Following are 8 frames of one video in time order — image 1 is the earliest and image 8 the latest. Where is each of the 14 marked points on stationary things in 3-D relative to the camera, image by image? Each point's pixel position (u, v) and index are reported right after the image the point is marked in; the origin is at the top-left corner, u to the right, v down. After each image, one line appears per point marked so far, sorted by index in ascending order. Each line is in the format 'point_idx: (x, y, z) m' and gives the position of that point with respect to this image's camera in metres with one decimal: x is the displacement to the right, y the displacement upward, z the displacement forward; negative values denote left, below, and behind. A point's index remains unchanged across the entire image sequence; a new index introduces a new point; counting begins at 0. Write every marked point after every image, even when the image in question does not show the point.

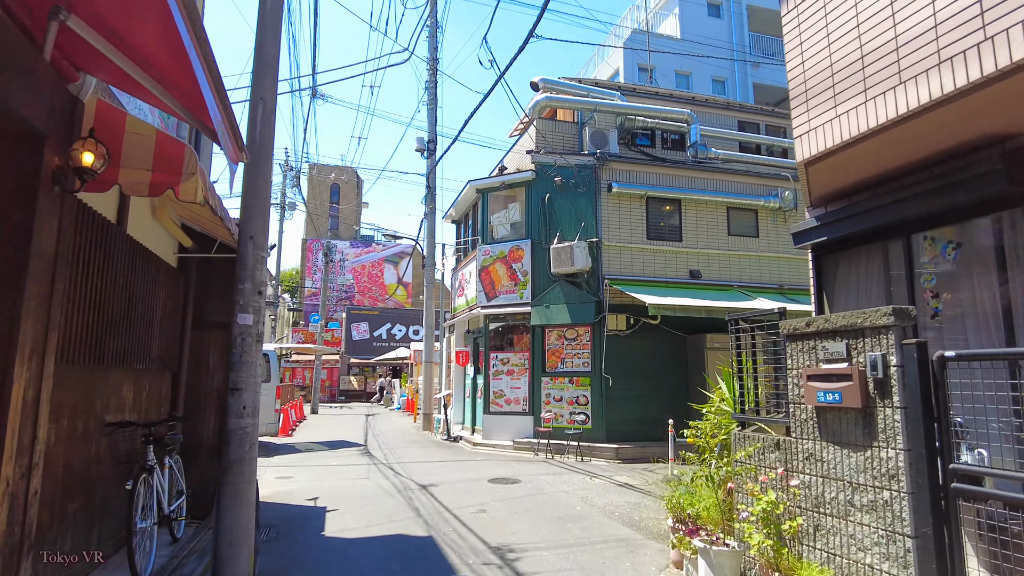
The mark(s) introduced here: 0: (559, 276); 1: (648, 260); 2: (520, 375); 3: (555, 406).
0: (+1.0, +0.3, +13.5) m
1: (+3.0, +0.6, +13.8) m
2: (+0.2, -2.0, +13.9) m
3: (+0.9, -2.5, +13.3) m
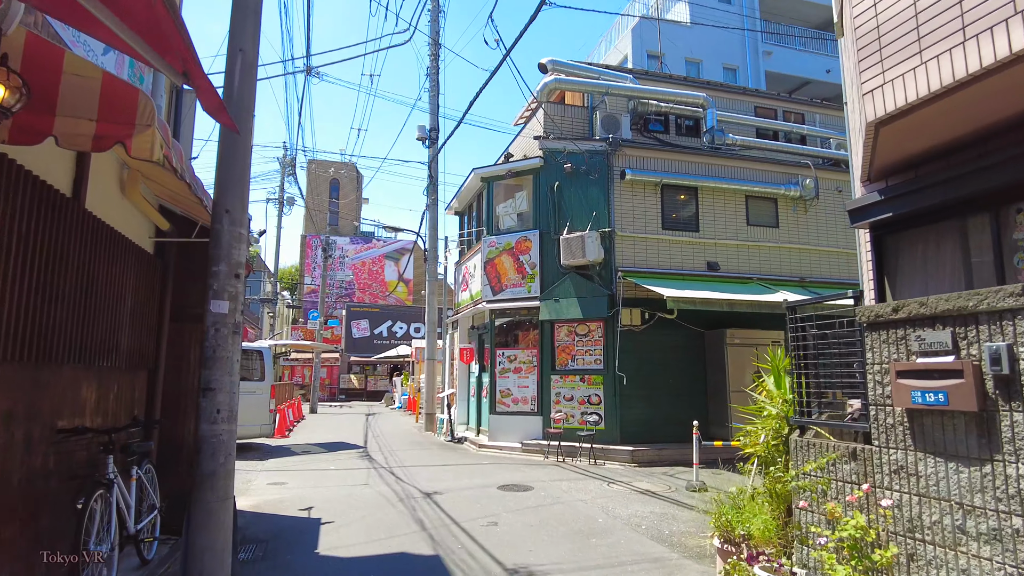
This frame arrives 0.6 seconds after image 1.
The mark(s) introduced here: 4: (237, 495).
0: (+1.2, +0.4, +12.8) m
1: (+3.2, +0.8, +13.1) m
2: (+0.3, -1.8, +13.1) m
3: (+1.1, -2.4, +12.6) m
4: (-3.7, -2.8, +8.4) m
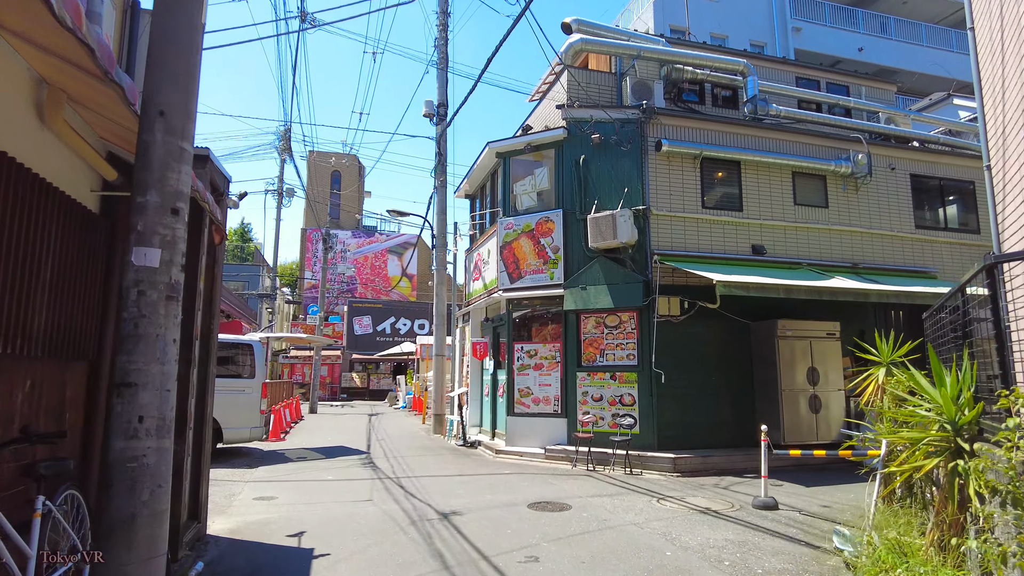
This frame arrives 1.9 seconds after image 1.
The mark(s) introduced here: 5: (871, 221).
0: (+1.6, +0.7, +11.4) m
1: (+3.6, +1.0, +11.7) m
2: (+0.7, -1.6, +11.7) m
3: (+1.5, -2.1, +11.1) m
4: (-3.3, -2.5, +7.0) m
5: (+7.5, +1.4, +13.0) m
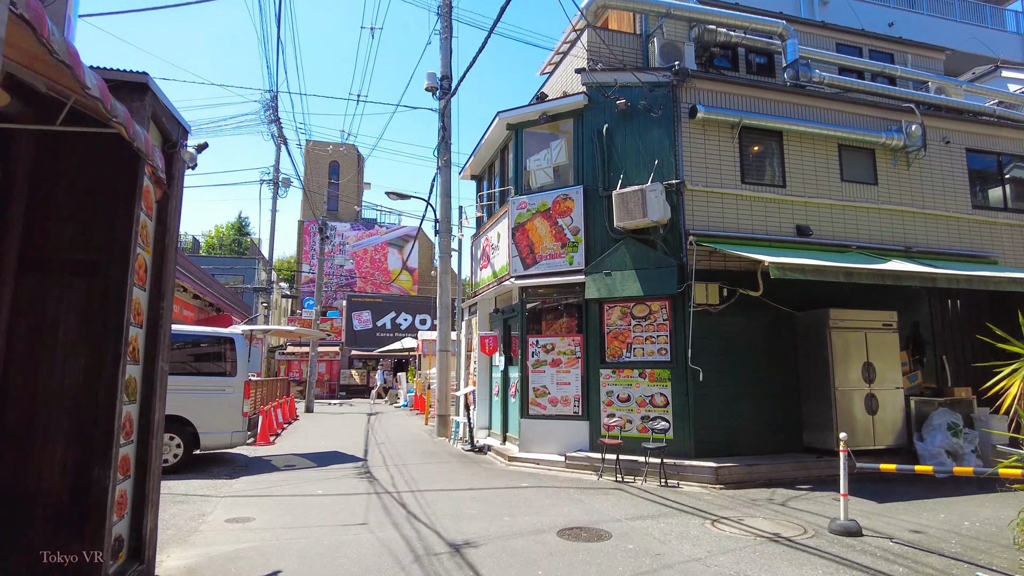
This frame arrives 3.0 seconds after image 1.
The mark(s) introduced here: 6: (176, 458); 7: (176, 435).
0: (+1.8, +0.9, +10.1) m
1: (+3.8, +1.3, +10.3) m
2: (+1.0, -1.3, +10.4) m
3: (+1.7, -1.9, +9.8) m
4: (-3.1, -2.3, +5.7) m
5: (+7.7, +1.6, +11.7) m
6: (-5.0, -2.5, +9.3) m
7: (-5.0, -2.2, +9.4) m
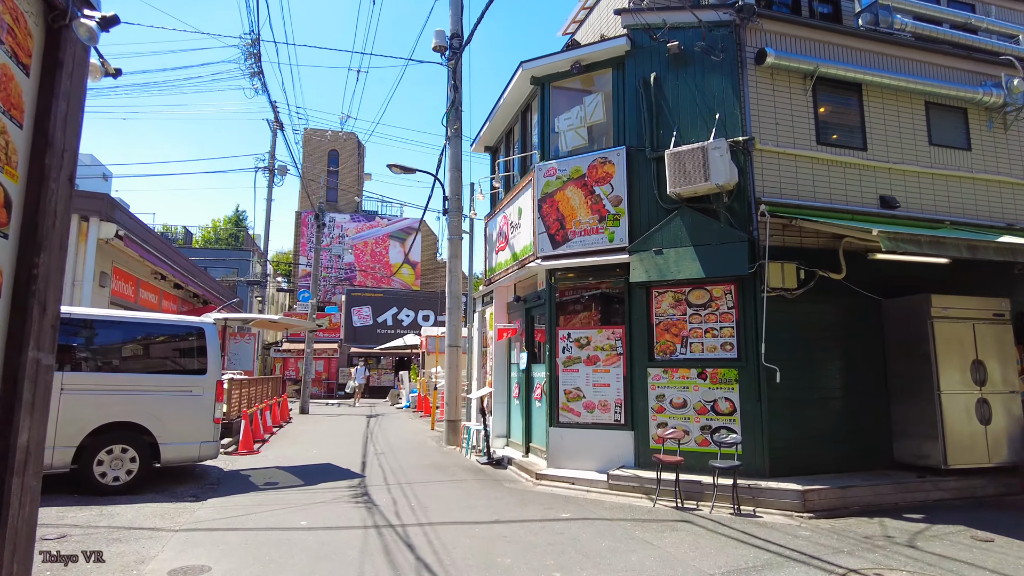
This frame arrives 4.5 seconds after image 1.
0: (+2.2, +1.2, +8.3) m
1: (+4.2, +1.5, +8.6) m
2: (+1.4, -1.1, +8.6) m
3: (+2.1, -1.6, +8.1) m
4: (-2.7, -2.1, +3.9) m
5: (+8.1, +1.9, +9.9) m
6: (-4.6, -2.3, +7.6) m
7: (-4.6, -1.9, +7.6) m
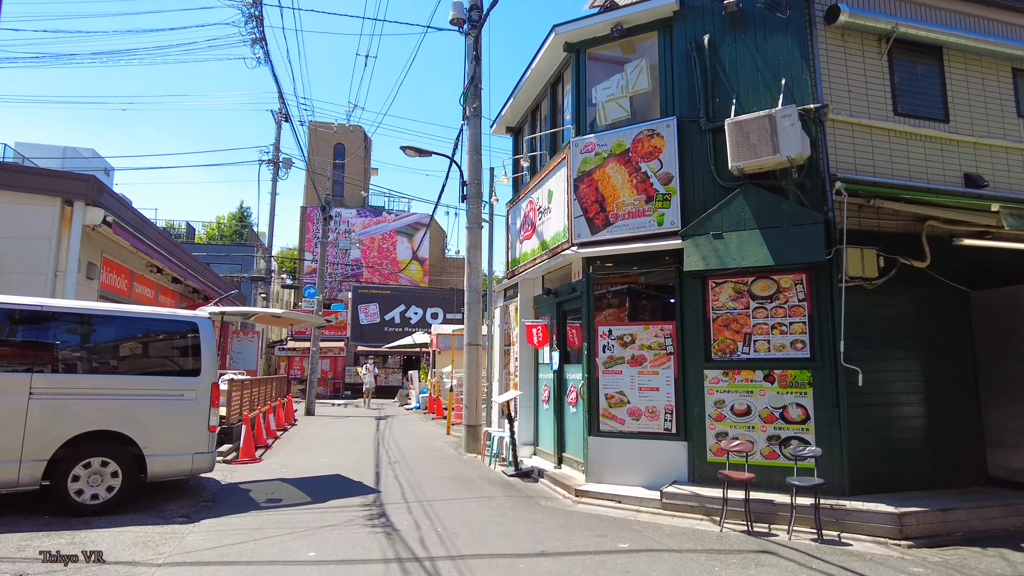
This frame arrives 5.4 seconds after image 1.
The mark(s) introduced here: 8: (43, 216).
0: (+2.6, +1.3, +7.2) m
1: (+4.6, +1.6, +7.5) m
2: (+1.8, -0.9, +7.6) m
3: (+2.5, -1.5, +7.0) m
4: (-2.3, -2.0, +2.9) m
5: (+8.5, +2.0, +8.8) m
6: (-4.2, -2.2, +6.5) m
7: (-4.2, -1.8, +6.6) m
8: (-6.9, +1.1, +9.2) m
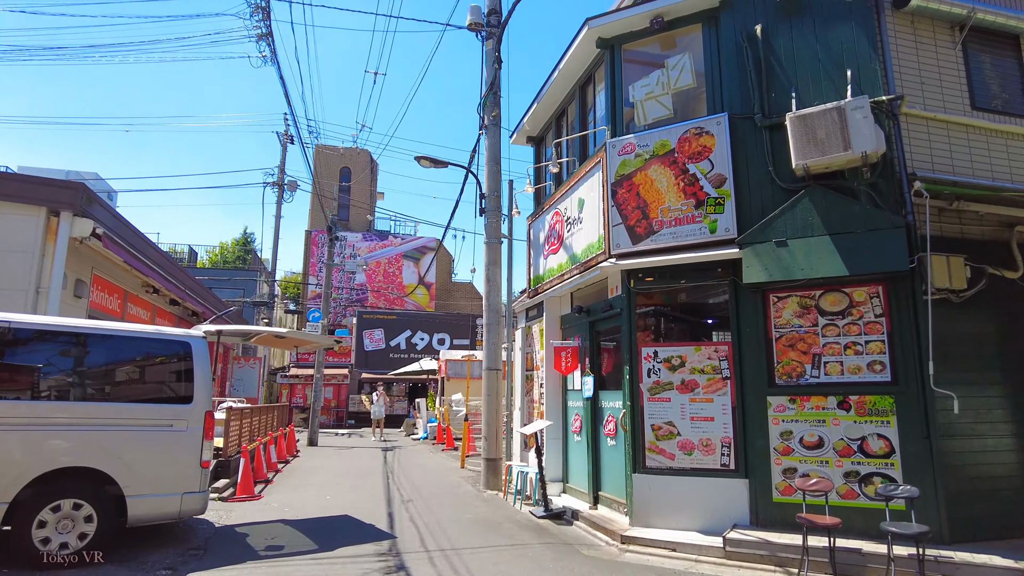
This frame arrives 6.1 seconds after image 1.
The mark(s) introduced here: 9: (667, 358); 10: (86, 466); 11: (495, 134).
0: (+3.0, +1.1, +6.4) m
1: (+5.0, +1.5, +6.7) m
2: (+2.1, -1.1, +6.7) m
3: (+2.9, -1.7, +6.1) m
4: (-2.0, -1.9, +2.0) m
5: (+8.9, +1.8, +7.9) m
6: (-3.8, -2.3, +5.6) m
7: (-3.9, -1.9, +5.7) m
8: (-6.6, +0.8, +8.4) m
9: (+1.7, -0.8, +6.9) m
10: (-3.9, -1.6, +5.8) m
11: (-0.3, +2.8, +11.2) m
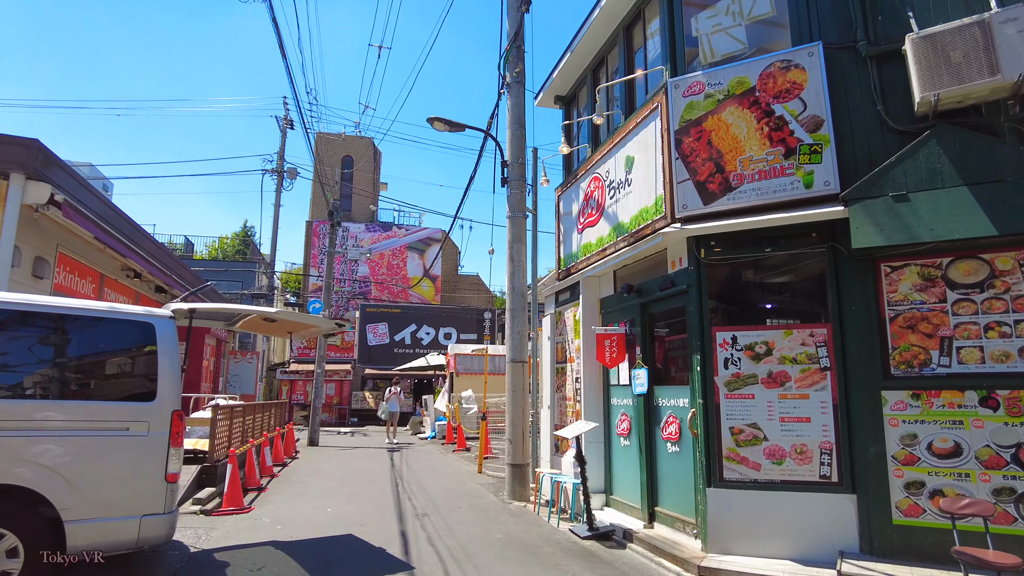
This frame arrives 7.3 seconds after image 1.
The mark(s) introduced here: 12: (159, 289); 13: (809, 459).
0: (+3.4, +1.4, +5.0) m
1: (+5.4, +1.8, +5.3) m
2: (+2.5, -0.8, +5.3) m
3: (+3.3, -1.4, +4.7) m
4: (-1.6, -1.7, +0.6) m
5: (+9.3, +2.1, +6.6) m
6: (-3.4, -2.0, +4.3) m
7: (-3.5, -1.7, +4.4) m
8: (-6.2, +1.1, +7.1) m
9: (+2.1, -0.5, +5.6) m
10: (-3.5, -1.4, +4.4) m
11: (+0.1, +3.0, +9.8) m
12: (-7.5, 0.0, +13.2) m
13: (+2.5, -1.4, +5.2) m
